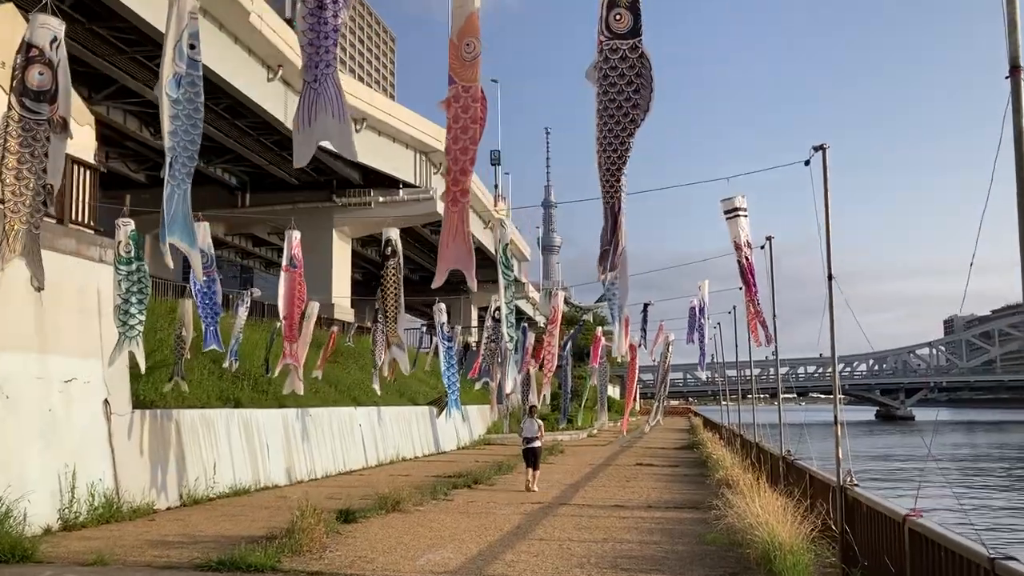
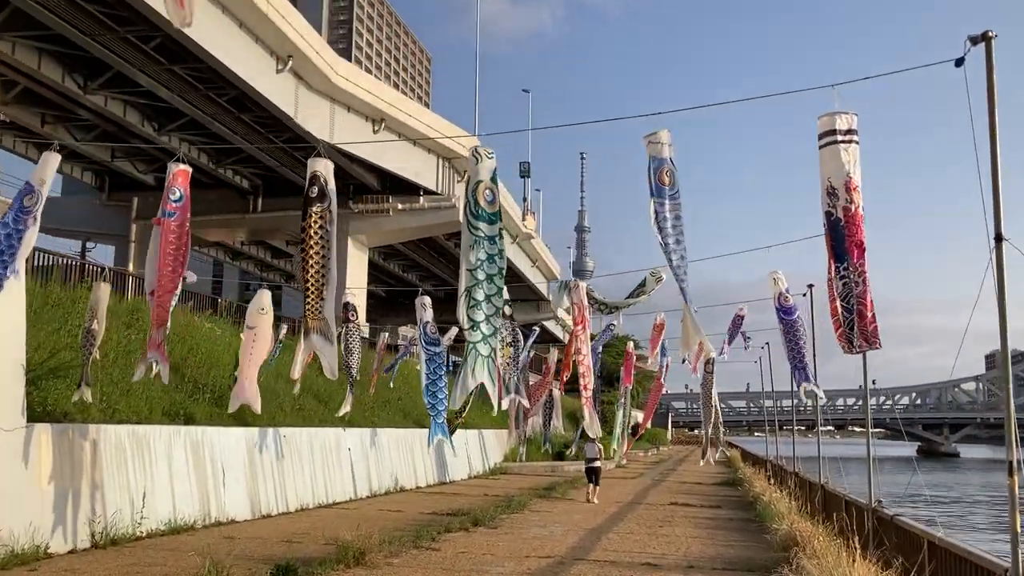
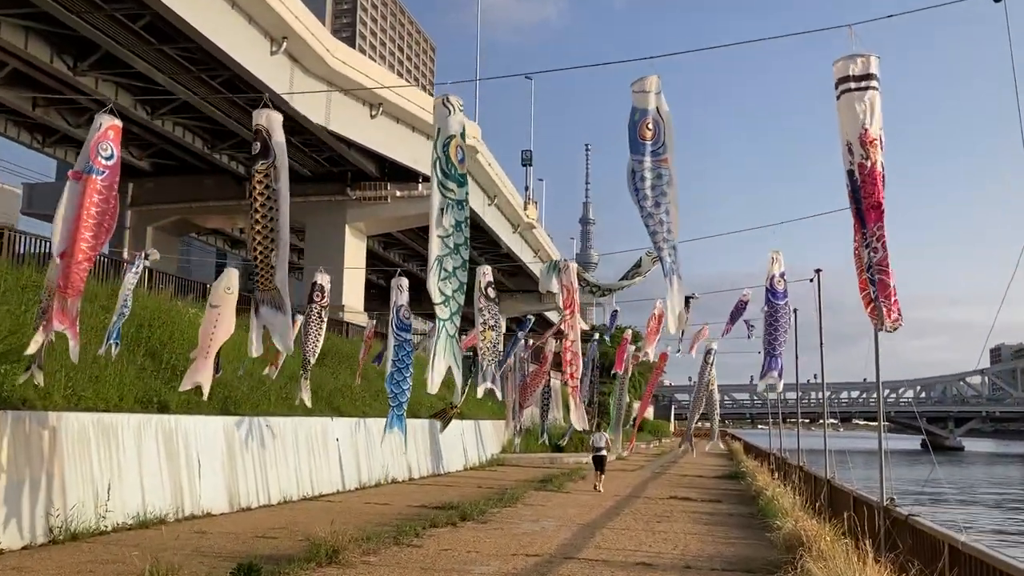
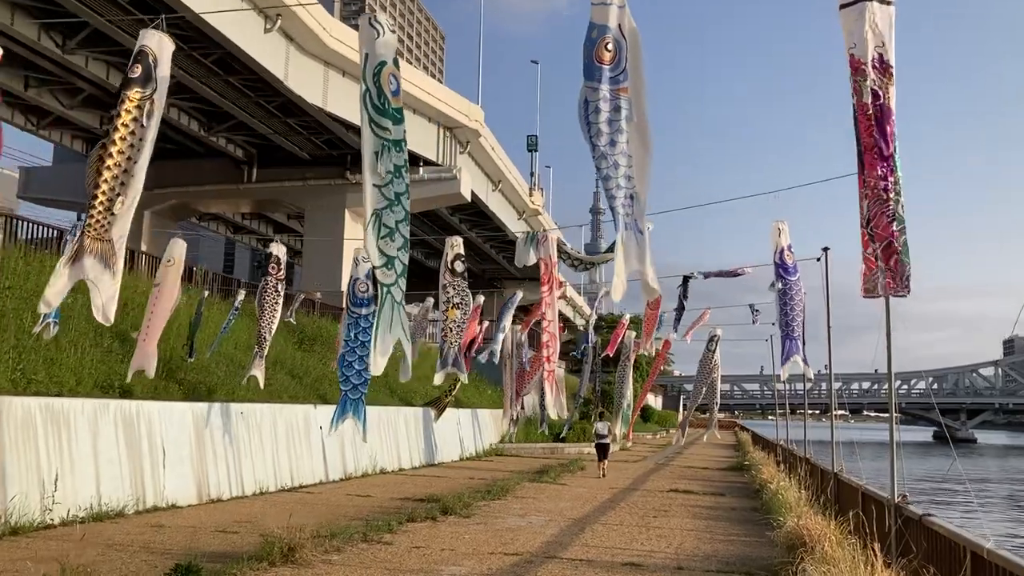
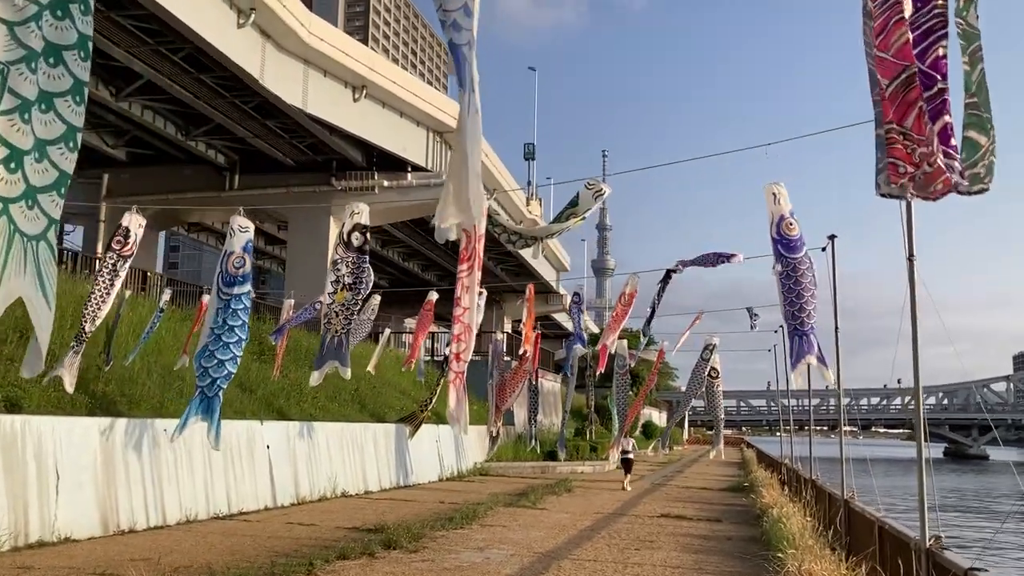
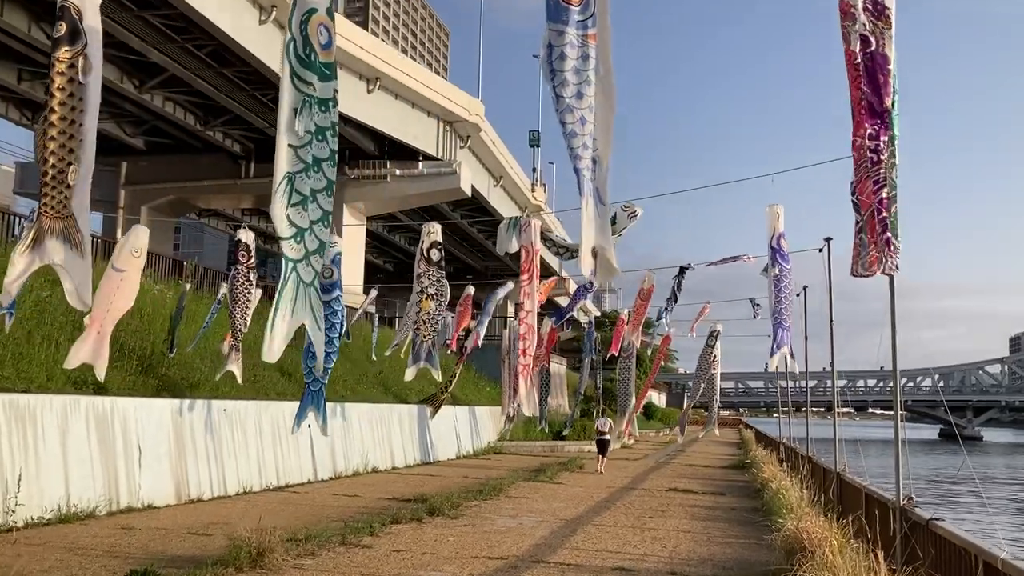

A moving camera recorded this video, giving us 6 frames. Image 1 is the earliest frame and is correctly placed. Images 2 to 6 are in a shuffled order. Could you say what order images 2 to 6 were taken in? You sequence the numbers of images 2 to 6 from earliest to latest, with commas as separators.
2, 3, 4, 6, 5
